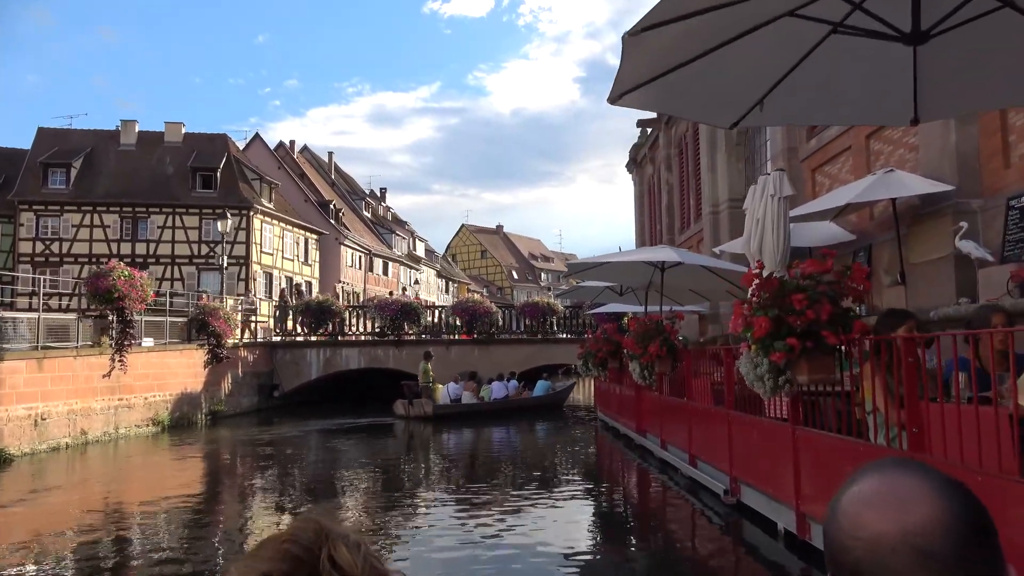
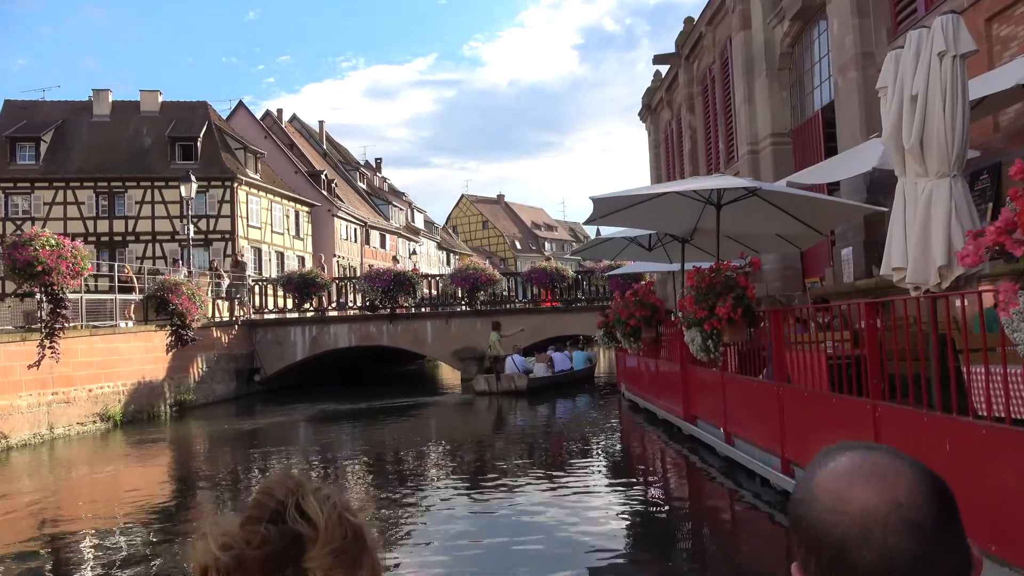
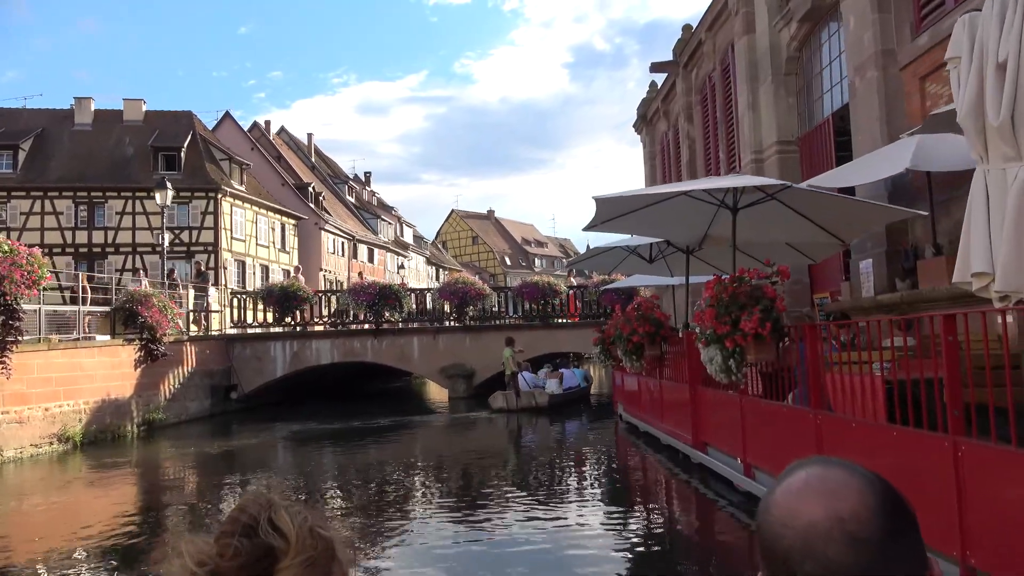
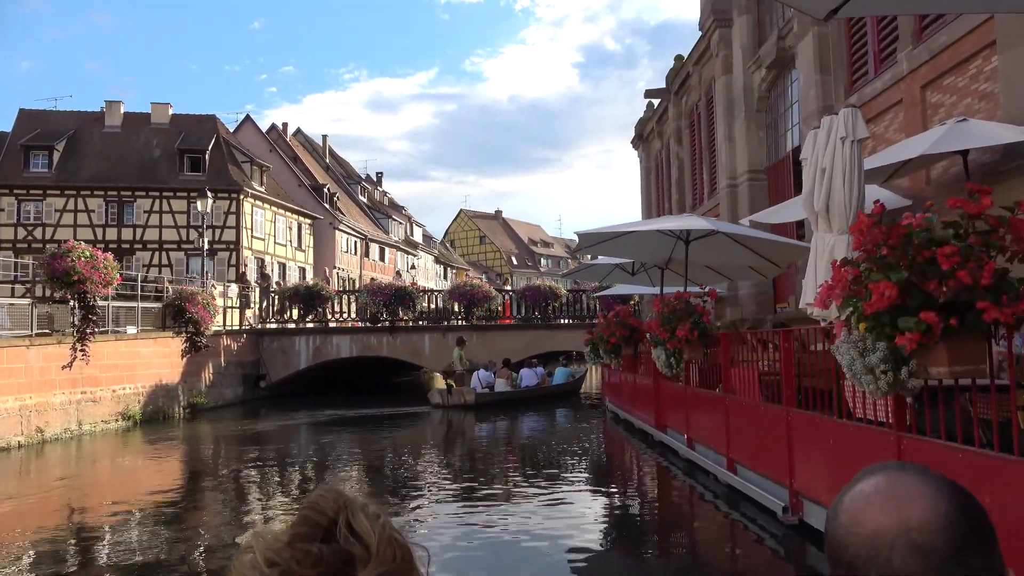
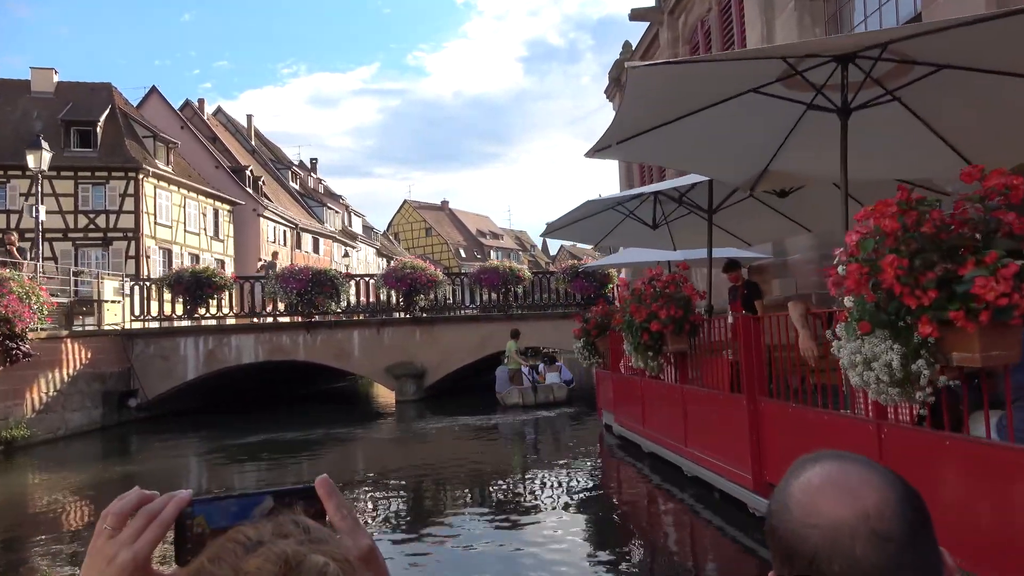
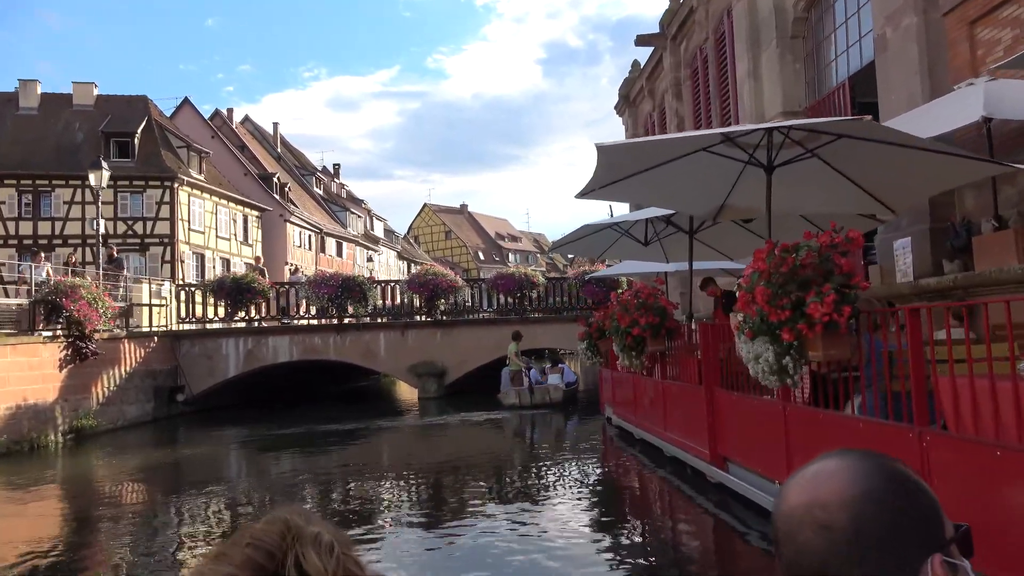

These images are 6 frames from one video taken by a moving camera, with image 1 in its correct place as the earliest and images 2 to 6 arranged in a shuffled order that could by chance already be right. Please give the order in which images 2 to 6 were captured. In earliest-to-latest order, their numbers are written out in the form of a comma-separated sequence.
4, 2, 3, 6, 5
